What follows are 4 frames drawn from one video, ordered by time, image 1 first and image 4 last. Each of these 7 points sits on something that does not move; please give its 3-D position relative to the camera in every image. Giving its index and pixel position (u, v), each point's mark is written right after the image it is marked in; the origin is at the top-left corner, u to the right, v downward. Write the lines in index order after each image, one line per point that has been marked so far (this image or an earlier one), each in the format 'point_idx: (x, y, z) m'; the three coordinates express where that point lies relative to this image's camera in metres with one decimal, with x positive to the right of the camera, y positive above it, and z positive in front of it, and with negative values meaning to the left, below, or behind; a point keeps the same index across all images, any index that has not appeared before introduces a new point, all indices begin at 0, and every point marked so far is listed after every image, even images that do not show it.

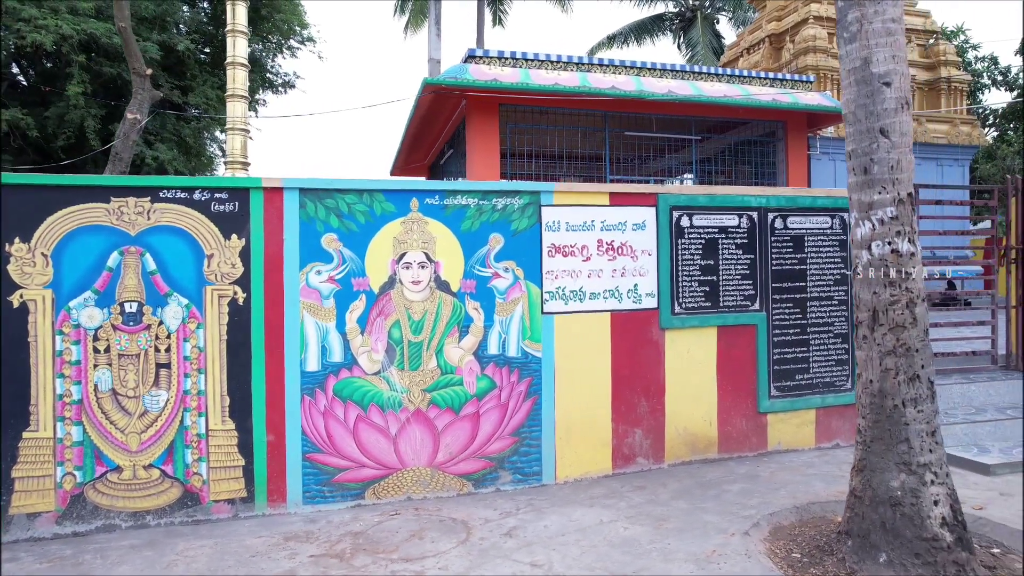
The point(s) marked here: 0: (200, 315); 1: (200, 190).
0: (-2.3, -0.2, +4.8) m
1: (-2.3, +0.7, +4.8) m
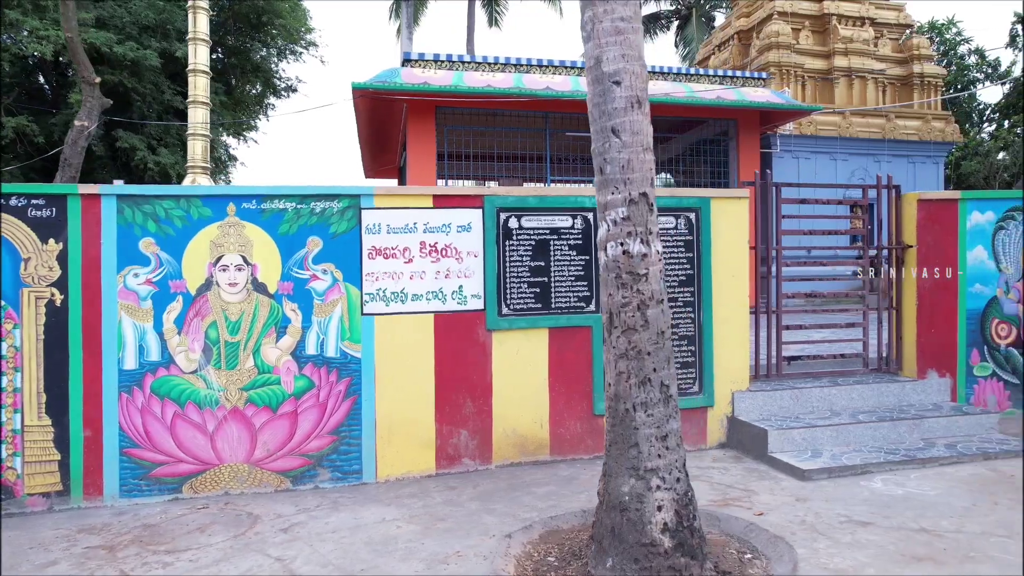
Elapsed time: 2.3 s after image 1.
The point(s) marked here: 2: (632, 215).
0: (-3.8, -0.2, +5.0) m
1: (-3.8, +0.7, +5.0) m
2: (+0.7, +0.4, +3.8) m
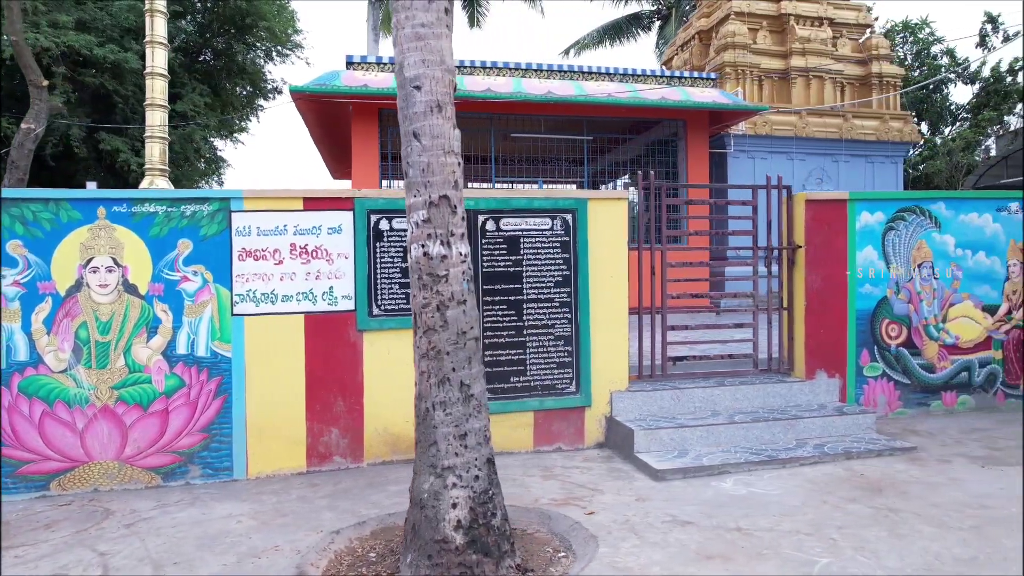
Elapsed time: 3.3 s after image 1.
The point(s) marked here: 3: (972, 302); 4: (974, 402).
0: (-4.9, -0.2, +5.1) m
1: (-4.9, +0.7, +5.1) m
2: (-0.5, +0.4, +3.8) m
3: (+4.8, -0.1, +6.9) m
4: (+4.8, -1.2, +6.9) m
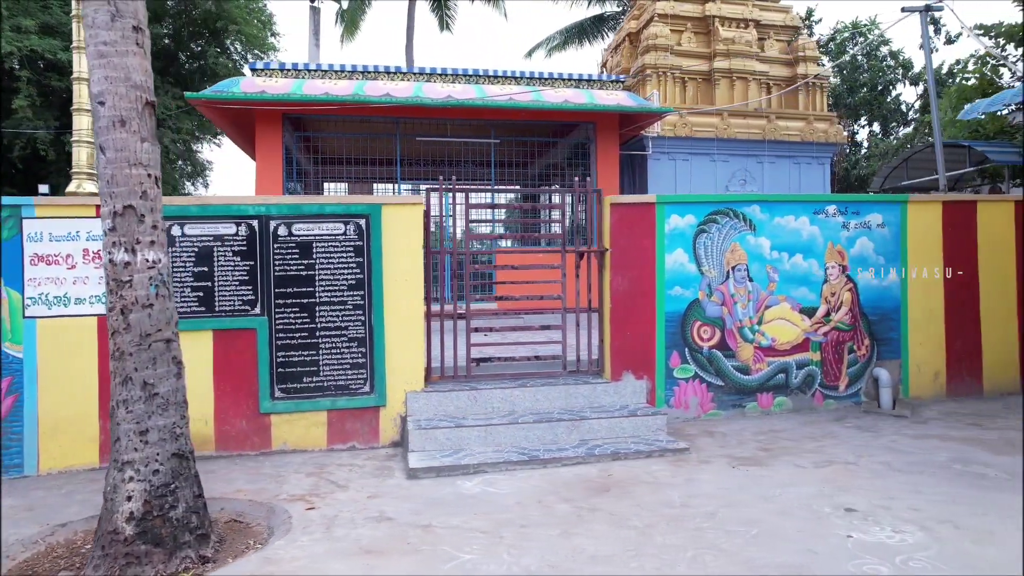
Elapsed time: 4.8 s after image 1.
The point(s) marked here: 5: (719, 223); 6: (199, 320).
0: (-6.8, -0.2, +5.4) m
1: (-6.8, +0.7, +5.4) m
2: (-2.4, +0.4, +4.0) m
3: (+2.9, -0.2, +6.9) m
4: (+2.9, -1.2, +7.0) m
5: (+2.1, +0.7, +6.8) m
6: (-2.8, -0.3, +5.9) m
